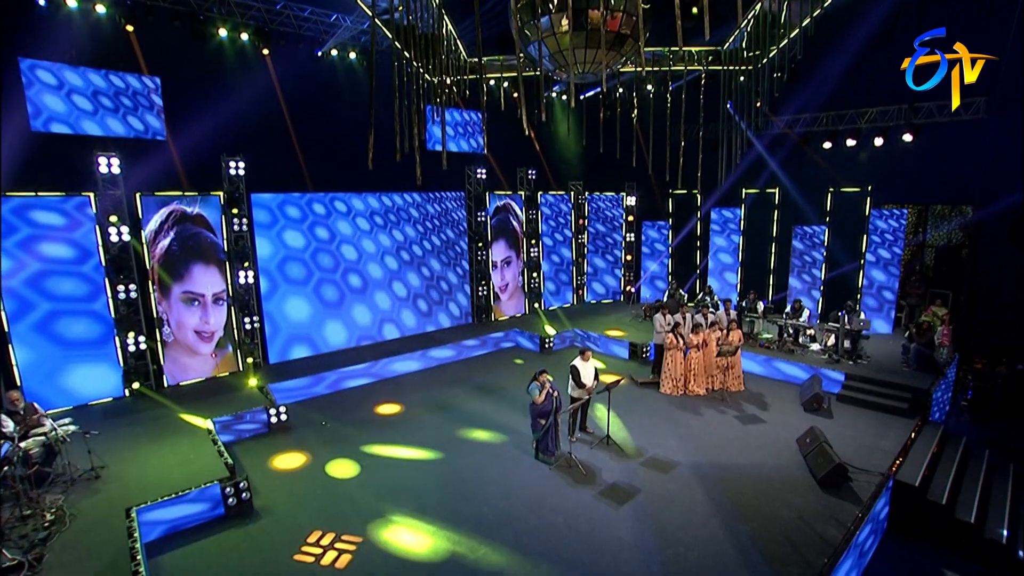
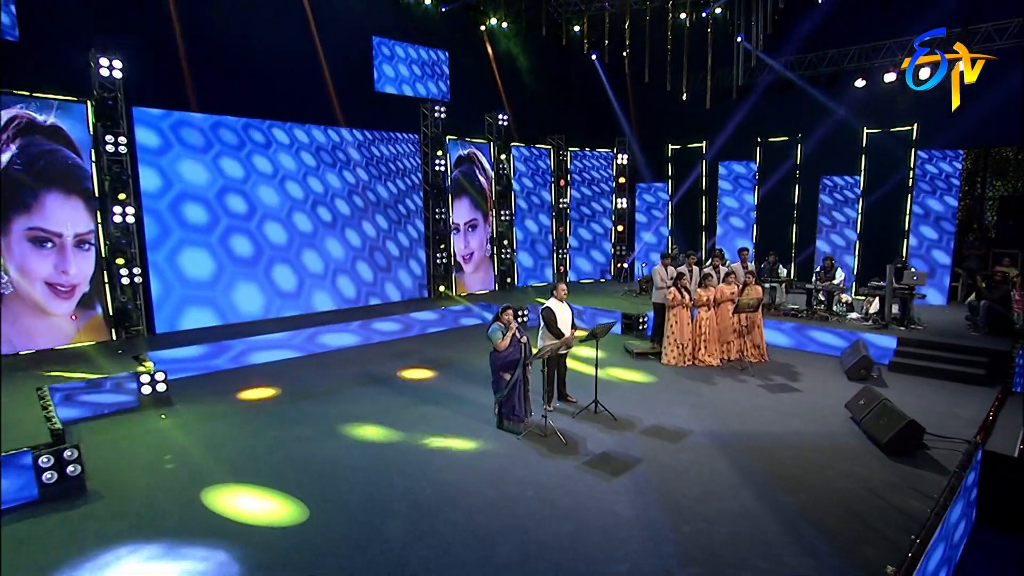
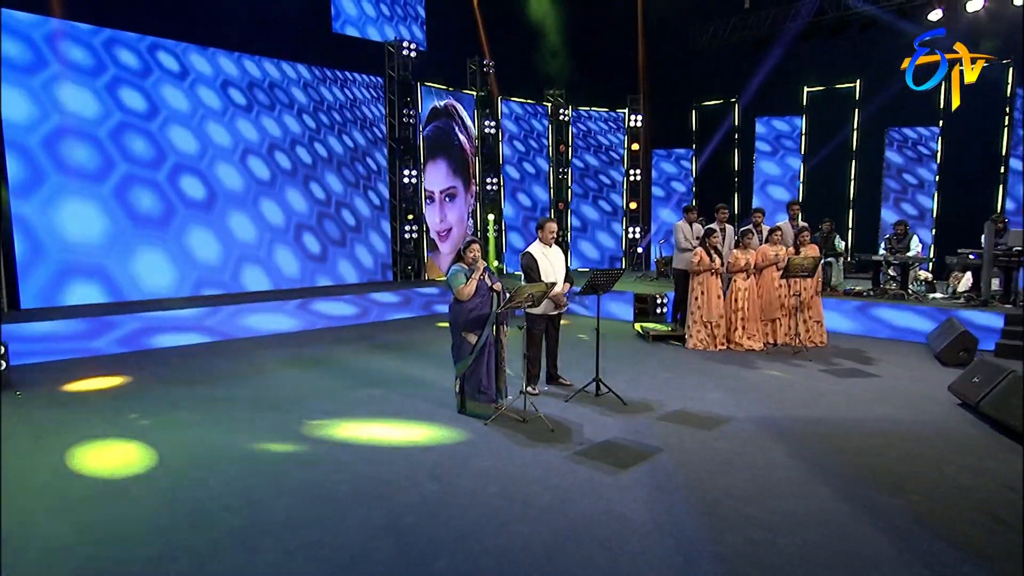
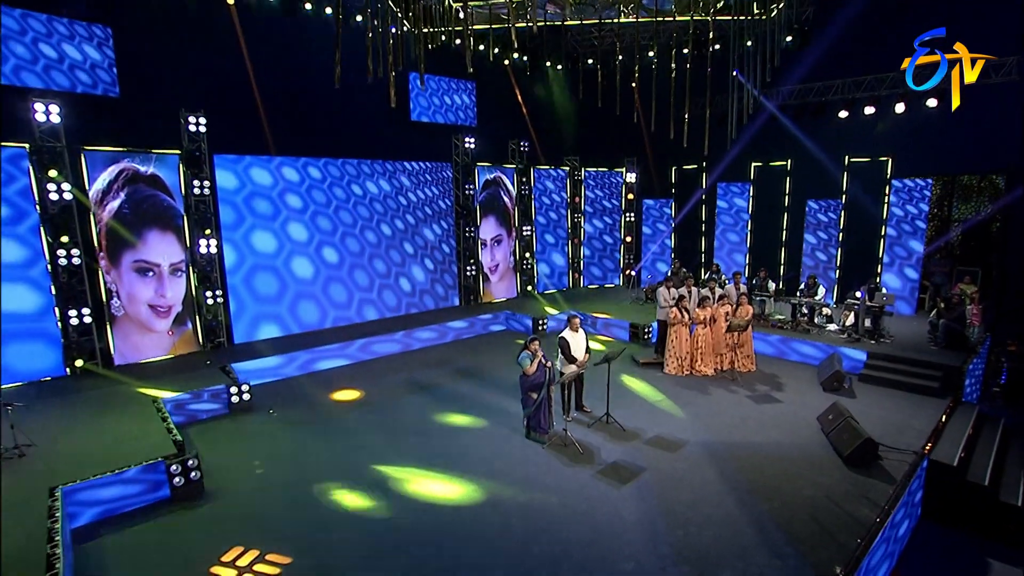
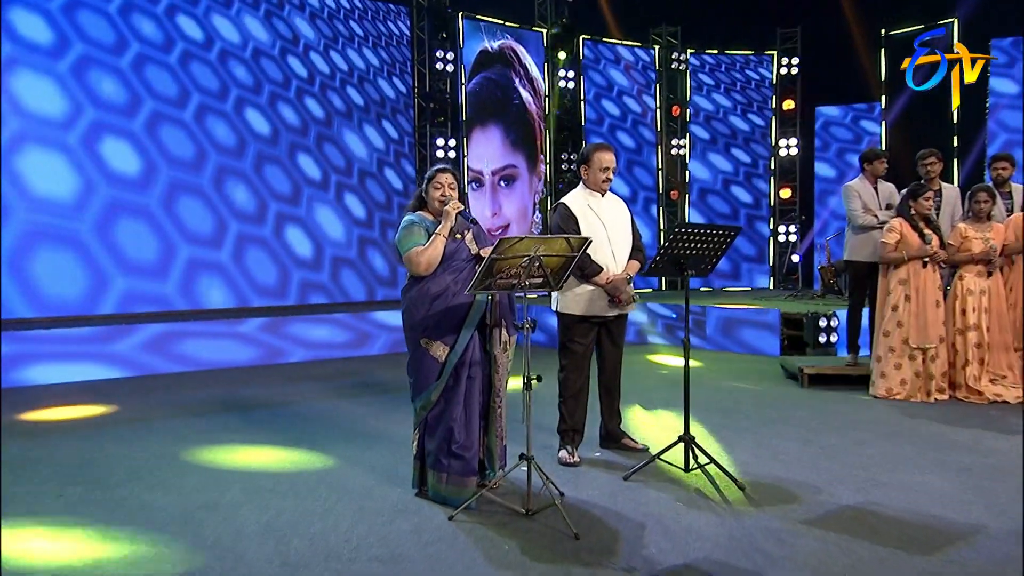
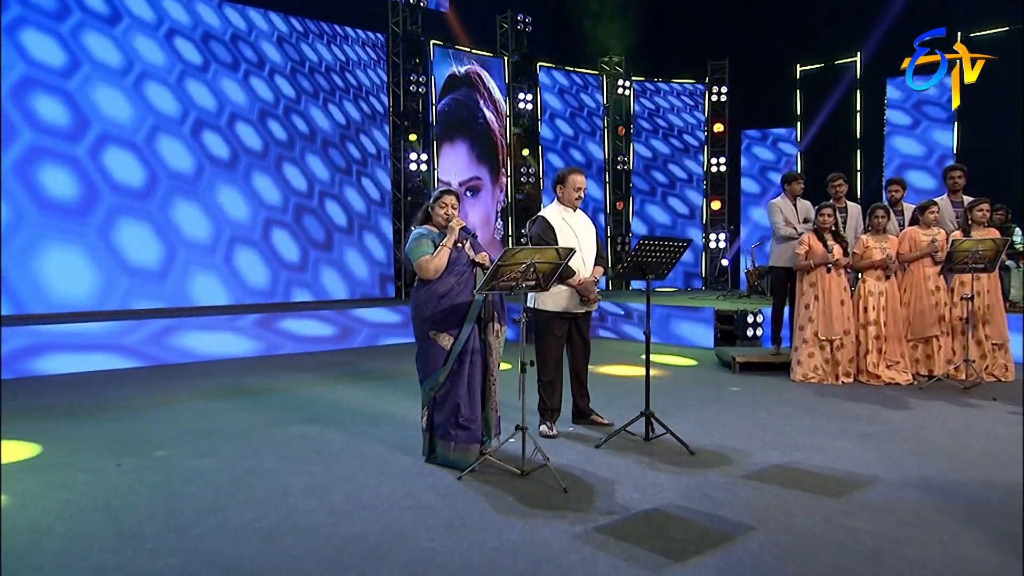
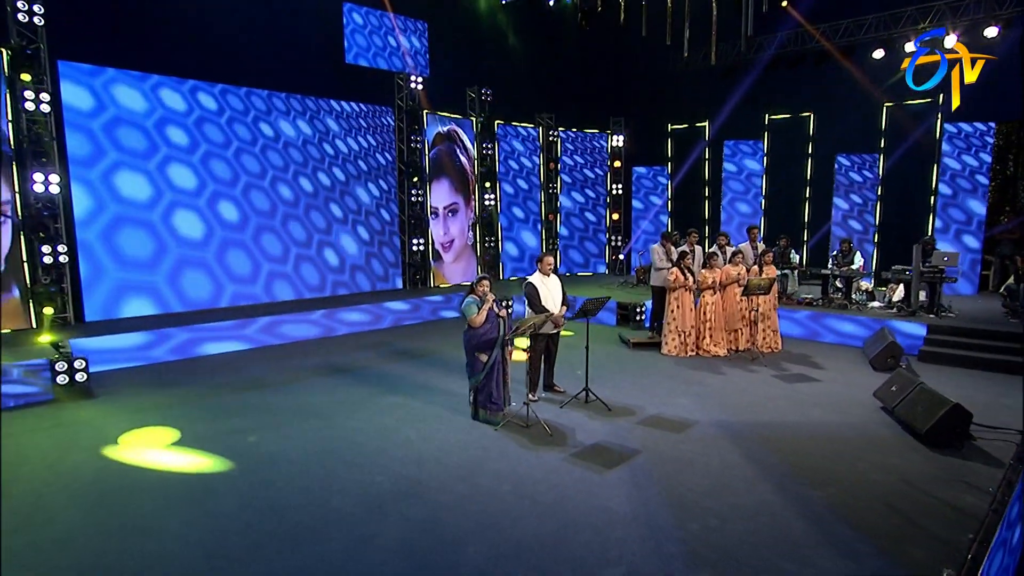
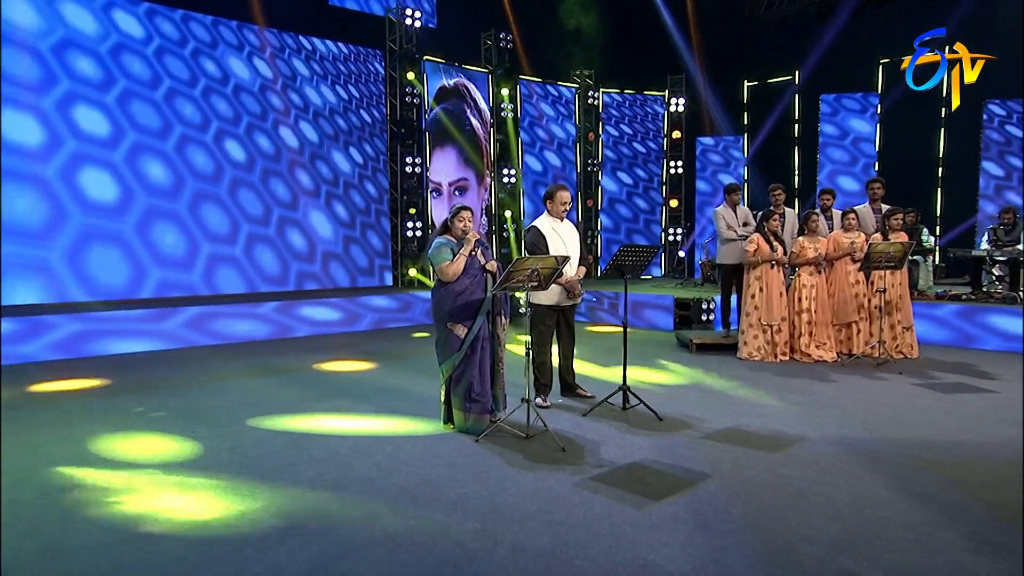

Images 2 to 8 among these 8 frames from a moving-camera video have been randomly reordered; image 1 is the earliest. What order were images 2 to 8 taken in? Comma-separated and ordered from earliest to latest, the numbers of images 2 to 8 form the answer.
4, 2, 7, 3, 8, 6, 5
